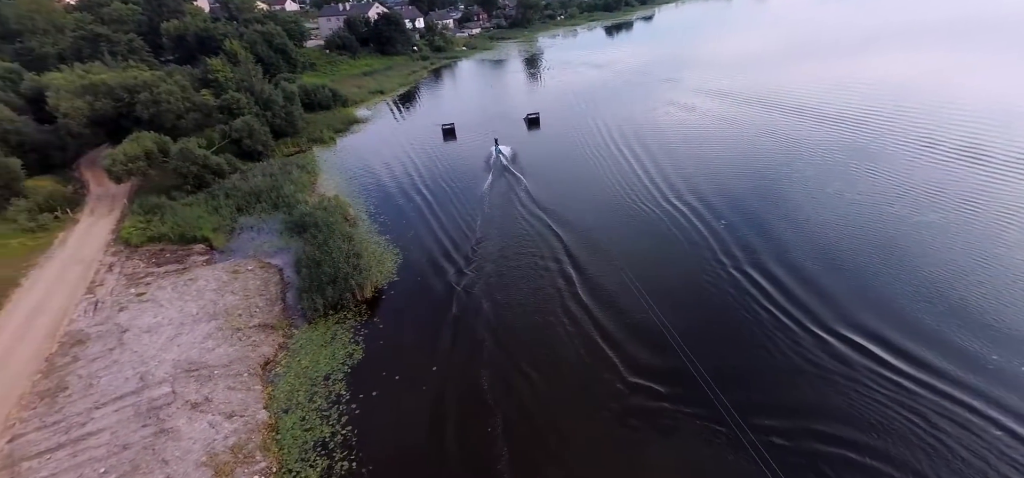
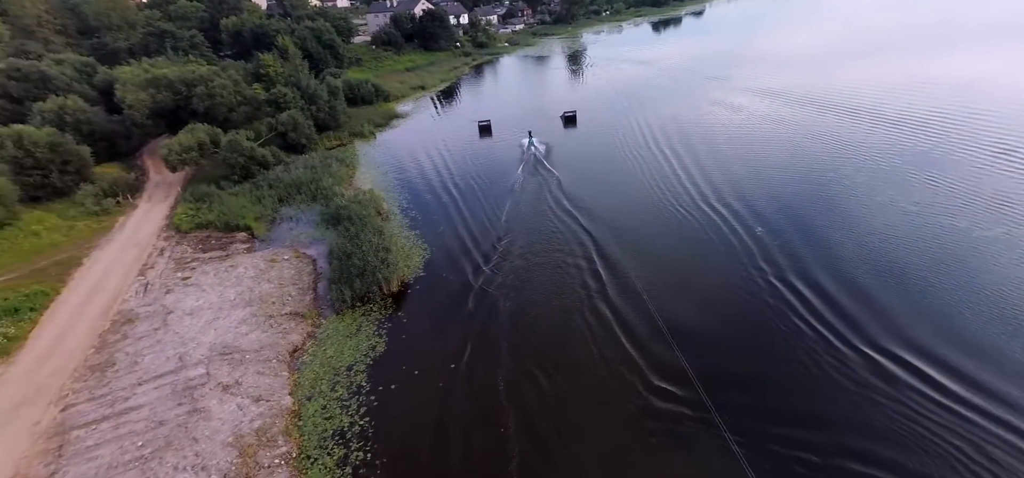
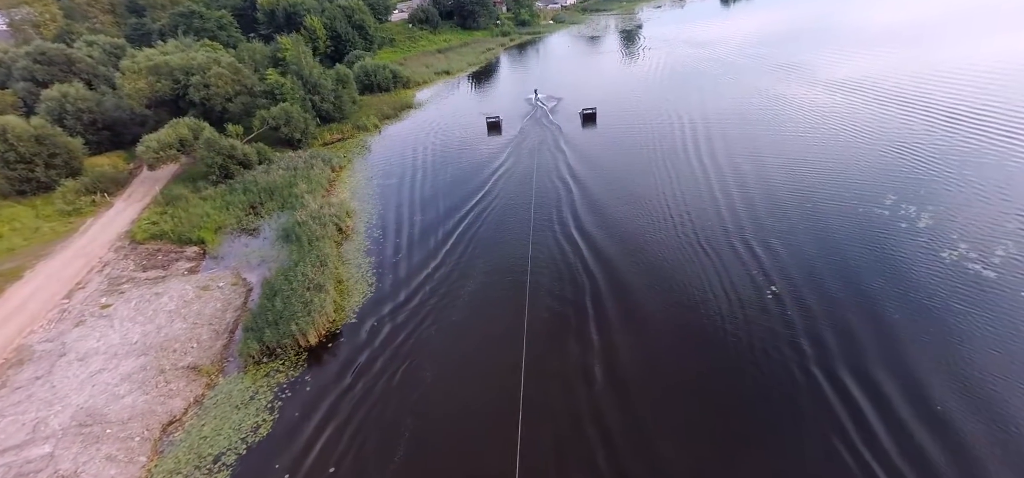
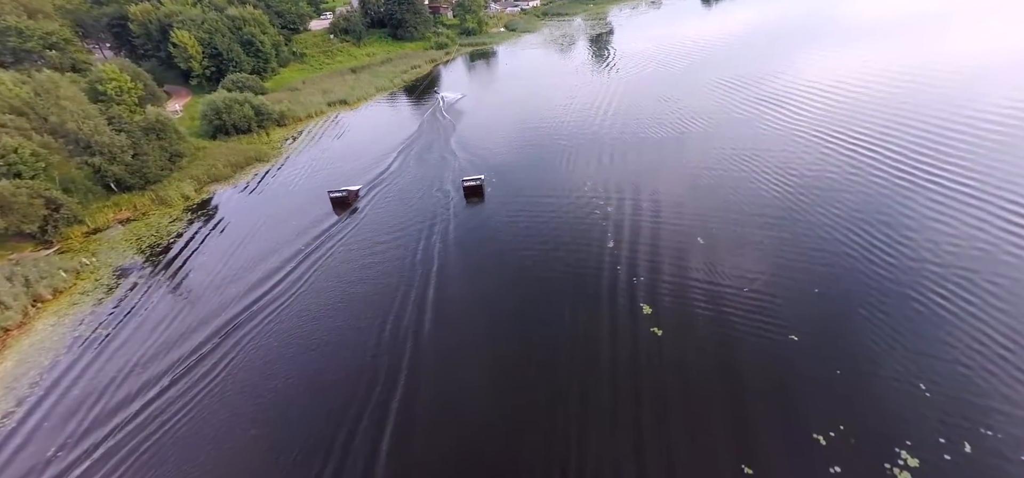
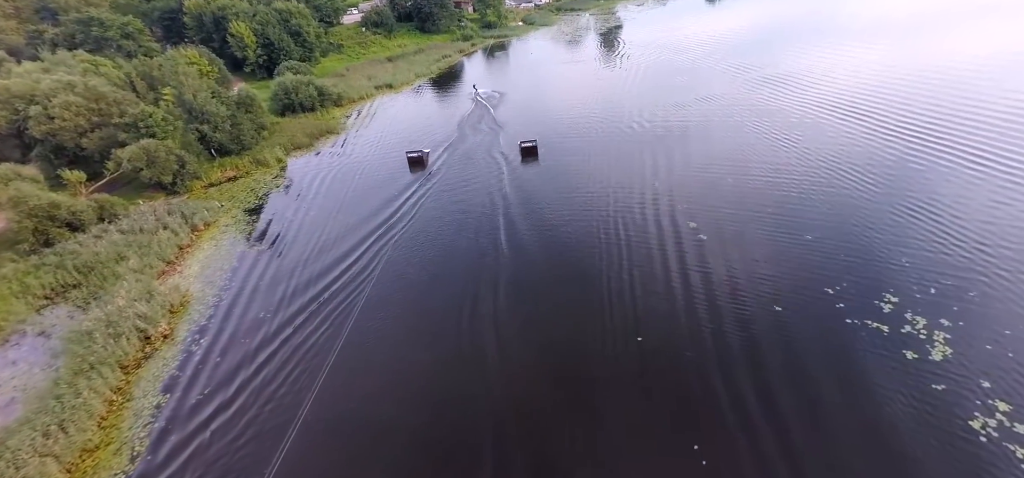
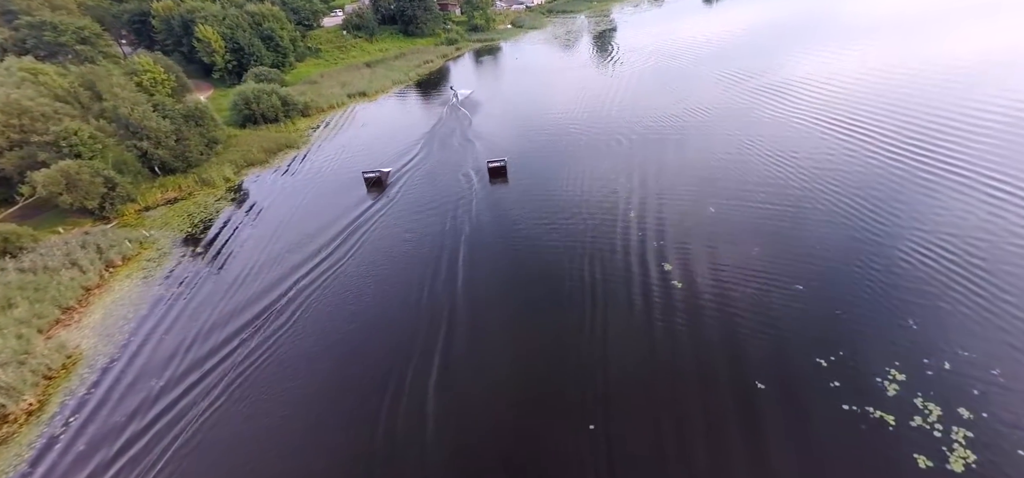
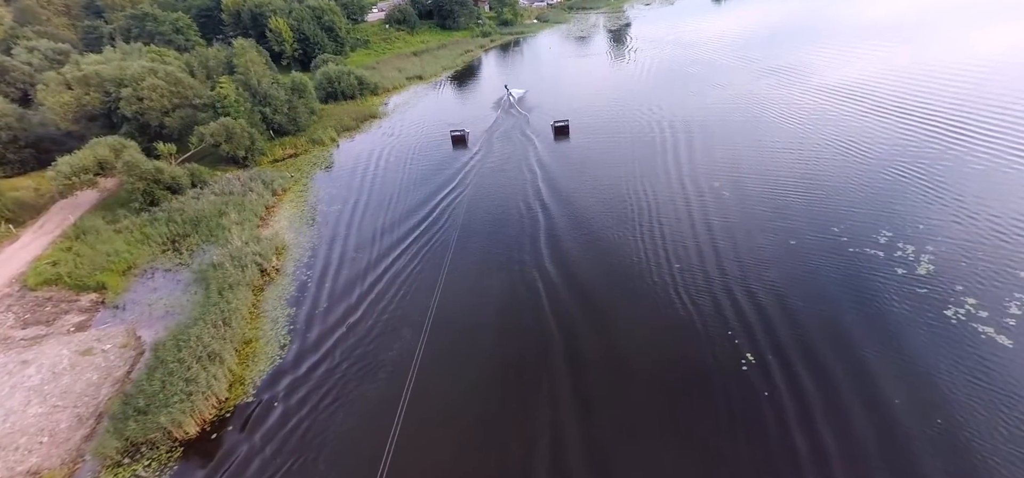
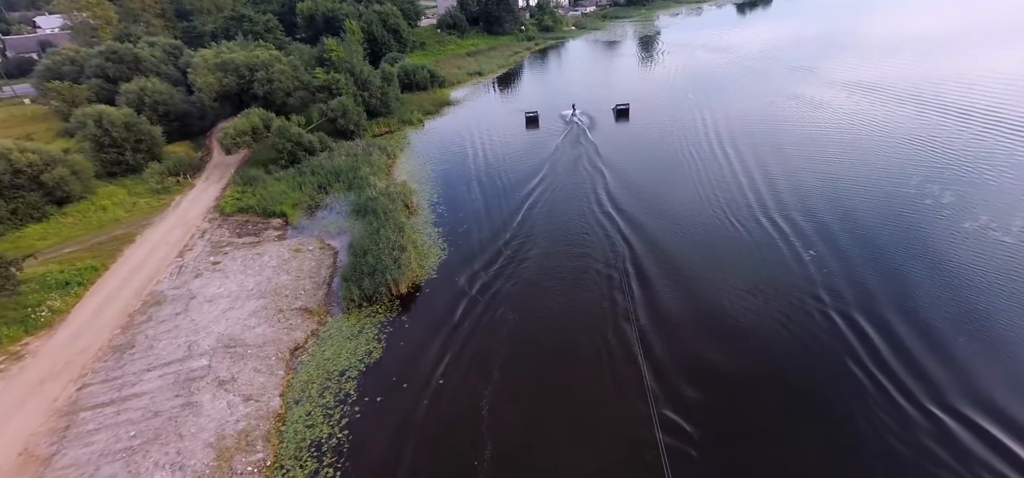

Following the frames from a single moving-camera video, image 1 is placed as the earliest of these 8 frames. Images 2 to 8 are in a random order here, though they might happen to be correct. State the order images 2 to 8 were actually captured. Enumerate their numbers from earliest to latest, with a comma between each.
2, 8, 3, 7, 5, 6, 4
